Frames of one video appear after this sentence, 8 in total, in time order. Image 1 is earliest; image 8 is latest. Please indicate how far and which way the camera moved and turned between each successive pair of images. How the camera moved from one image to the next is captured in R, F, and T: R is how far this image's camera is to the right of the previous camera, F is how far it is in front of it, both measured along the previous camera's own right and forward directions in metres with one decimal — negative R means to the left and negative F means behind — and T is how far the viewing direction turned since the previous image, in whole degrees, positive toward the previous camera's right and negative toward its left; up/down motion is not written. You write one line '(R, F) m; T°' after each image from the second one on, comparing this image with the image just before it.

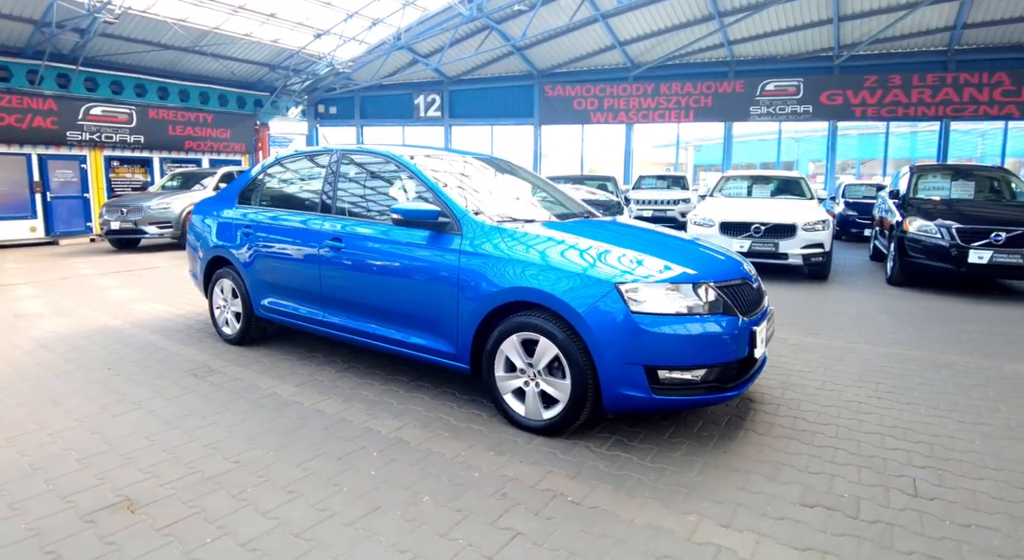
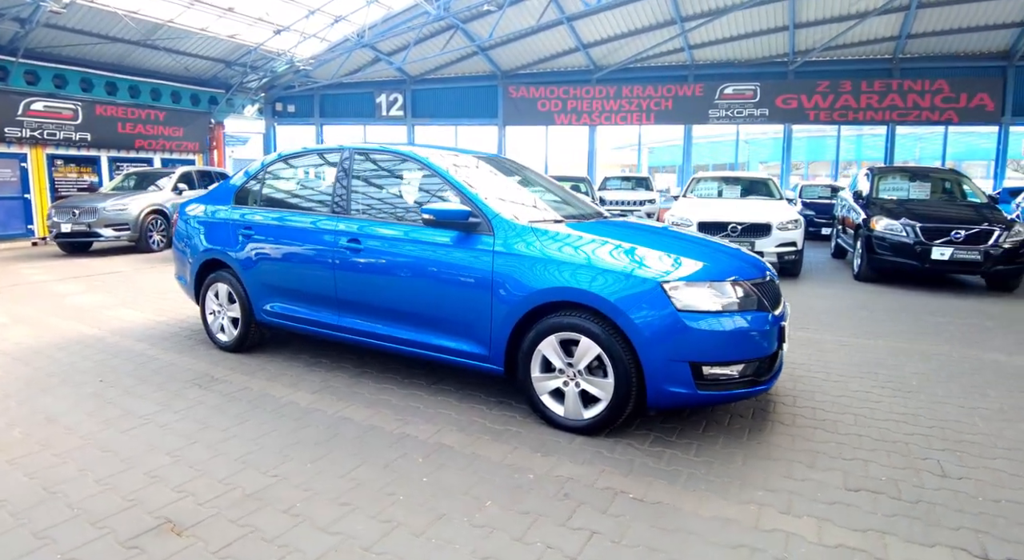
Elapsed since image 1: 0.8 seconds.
(-0.5, 0.0) m; +5°
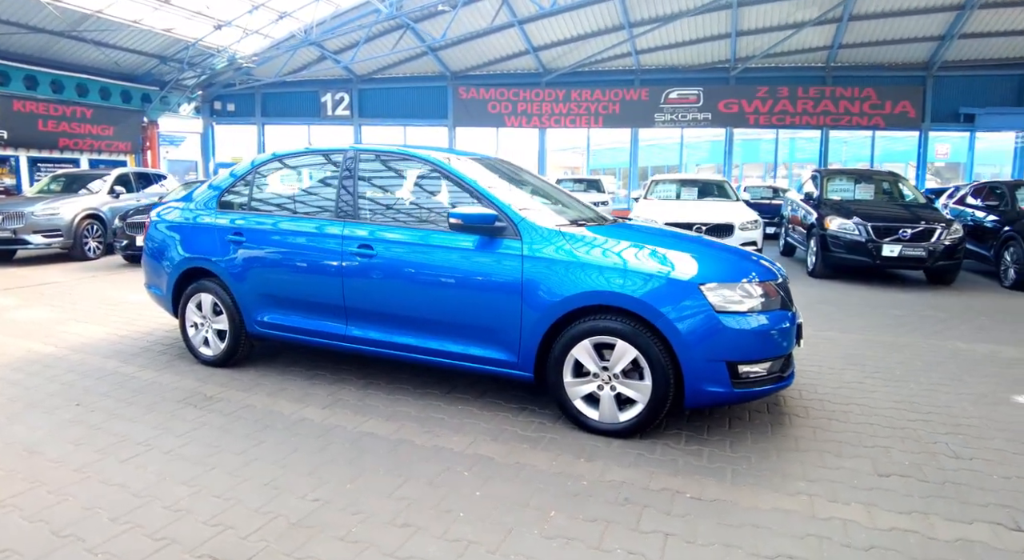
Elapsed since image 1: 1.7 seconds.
(-0.6, +0.1) m; +6°
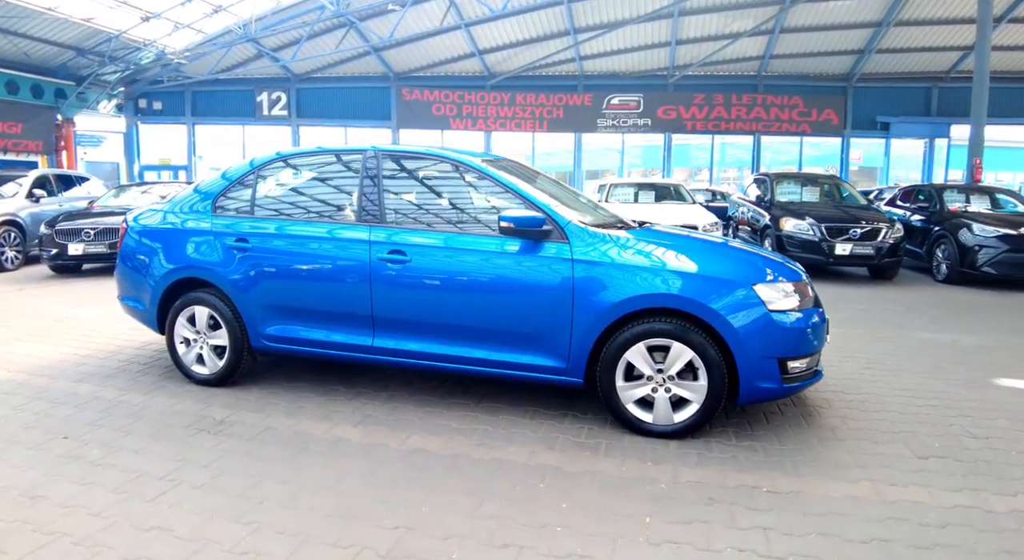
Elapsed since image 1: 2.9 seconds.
(-0.7, +0.1) m; +8°
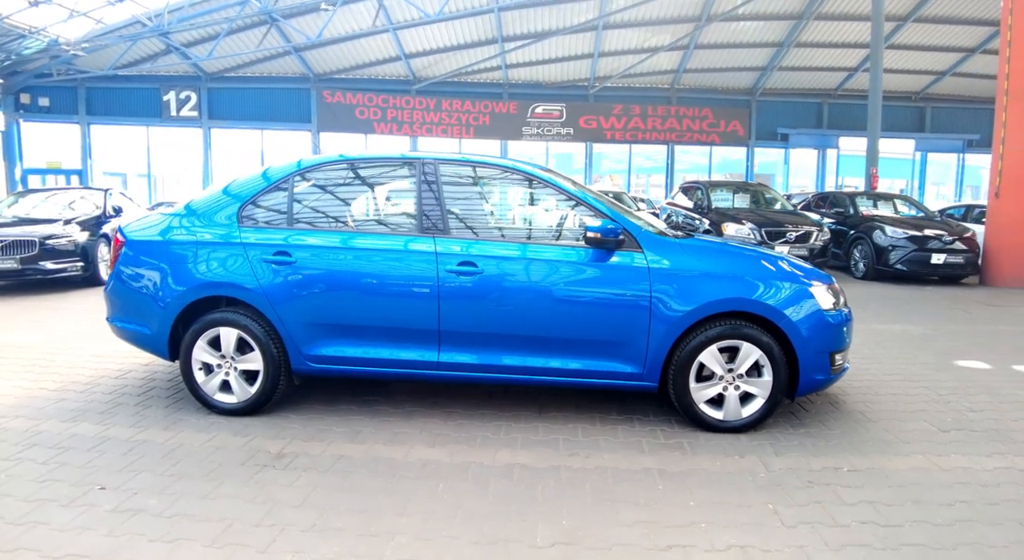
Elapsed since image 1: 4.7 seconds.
(-1.1, +0.1) m; +11°
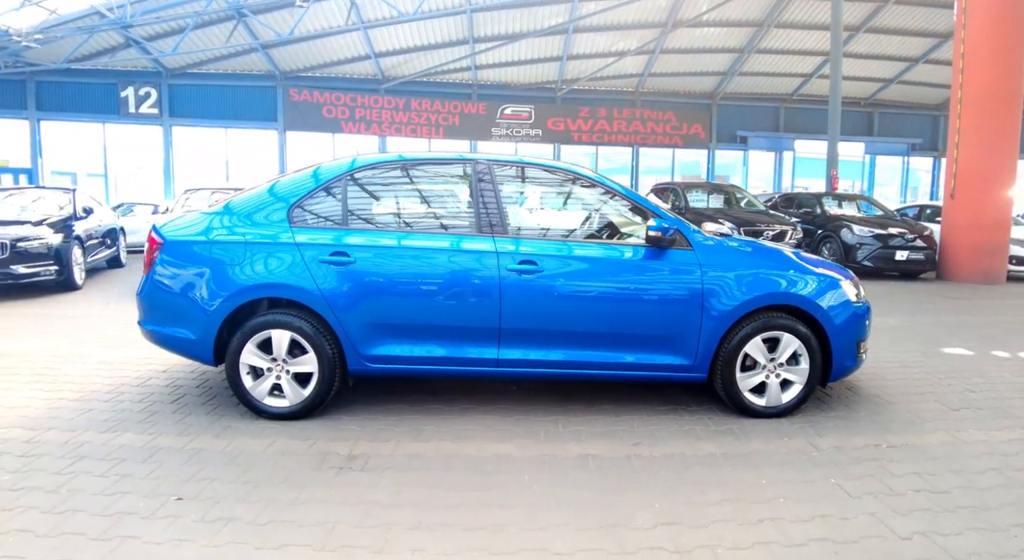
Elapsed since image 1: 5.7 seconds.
(-0.7, -0.1) m; +5°
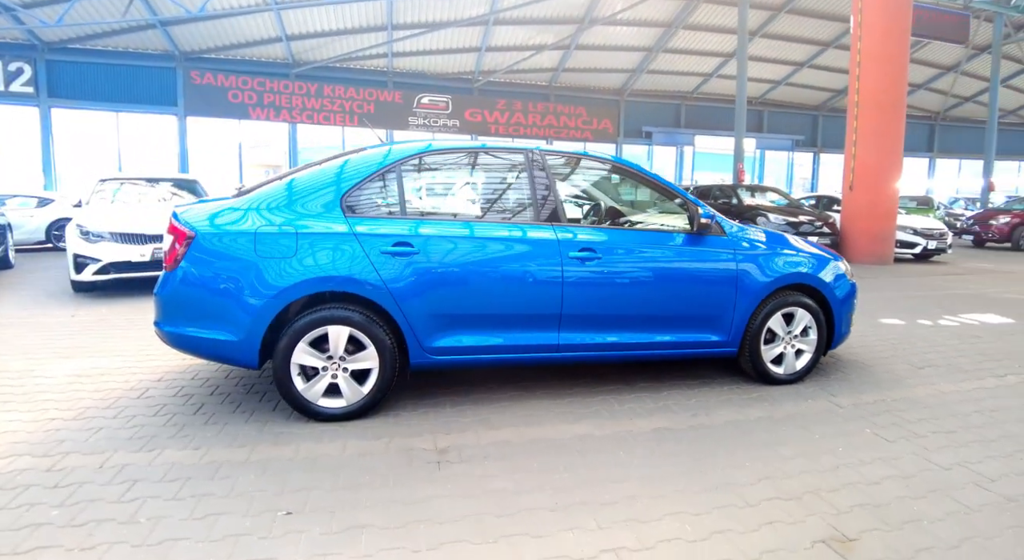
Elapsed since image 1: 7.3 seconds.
(-1.1, 0.0) m; +11°
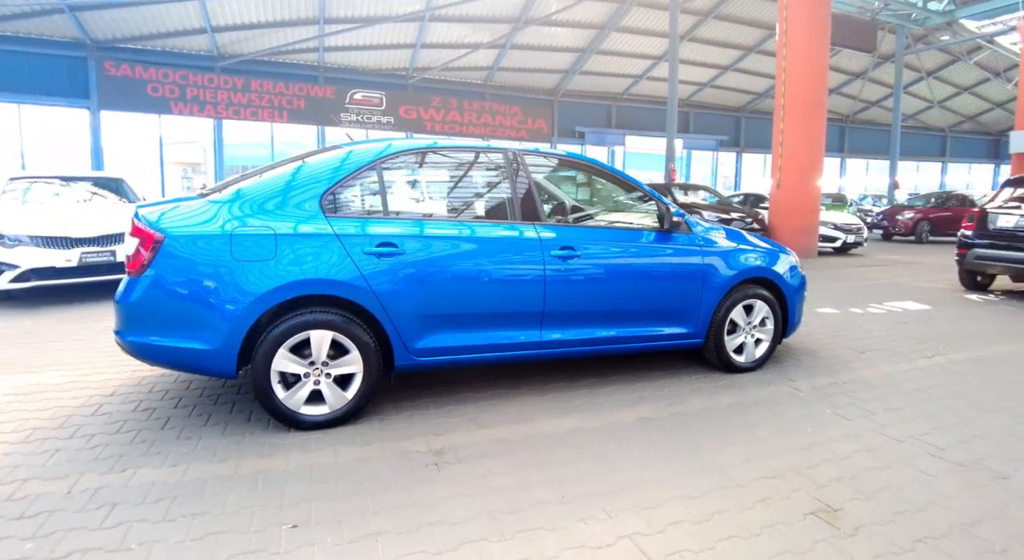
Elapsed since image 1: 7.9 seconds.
(-0.4, 0.0) m; +7°
